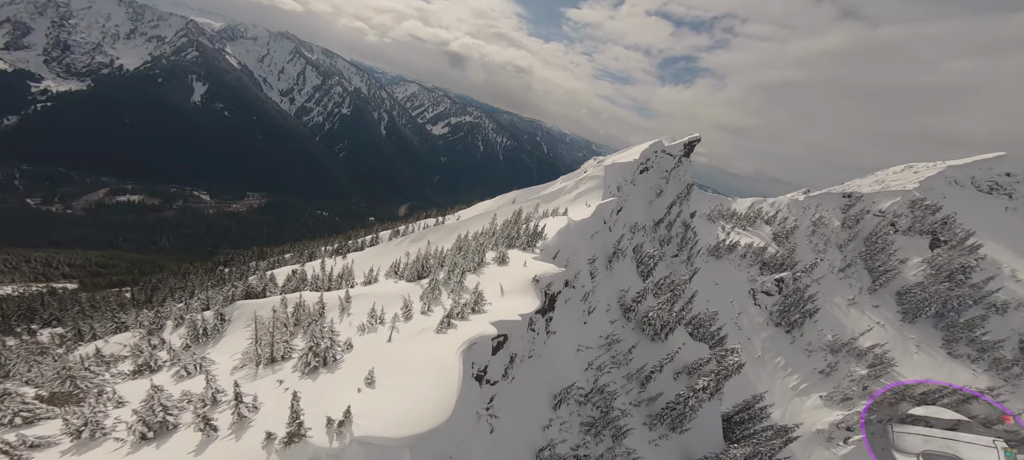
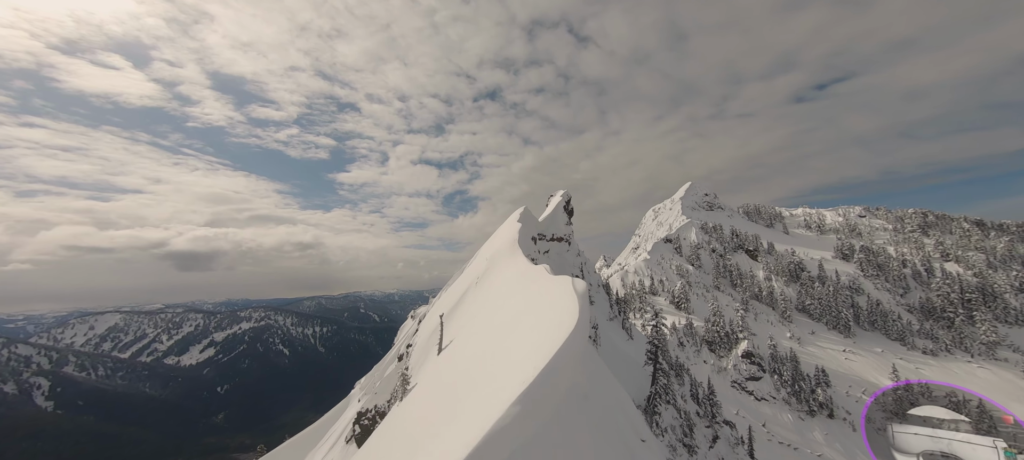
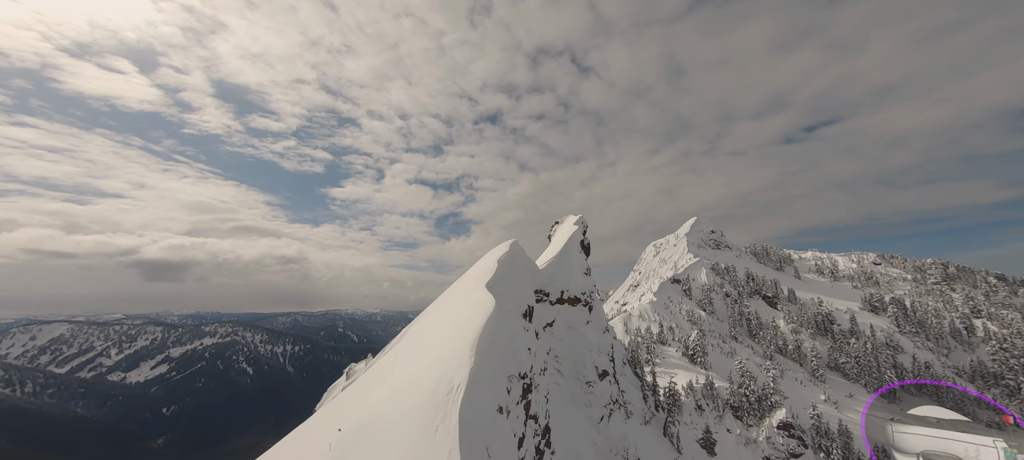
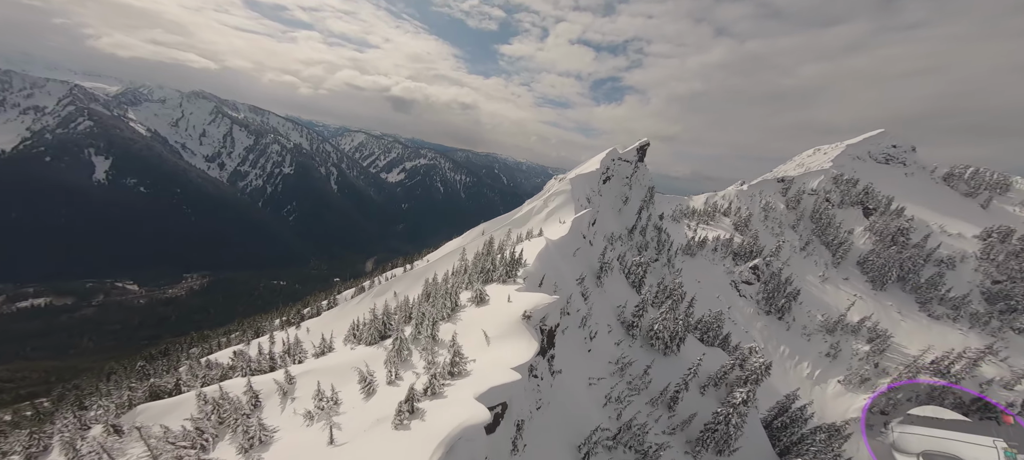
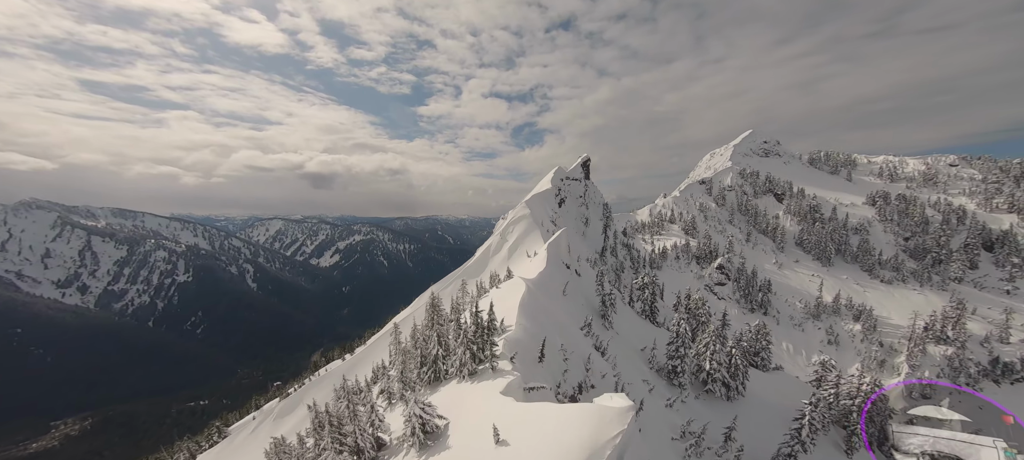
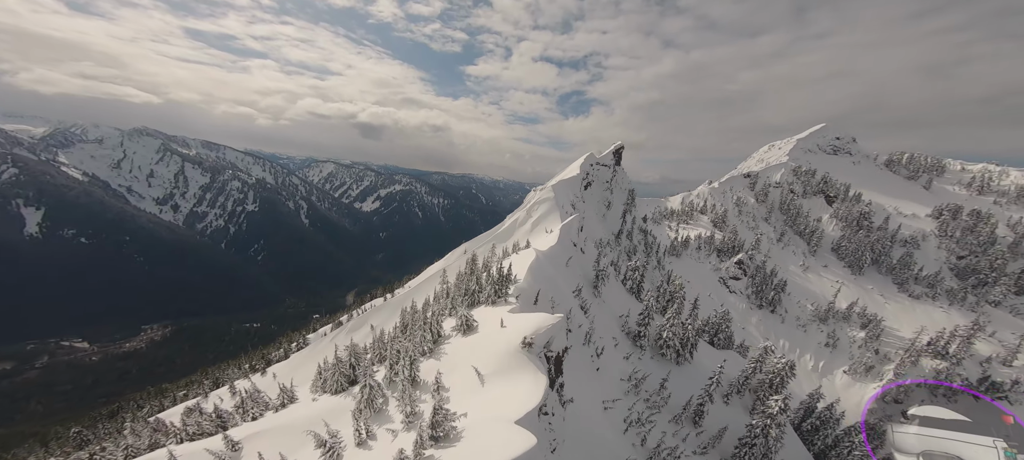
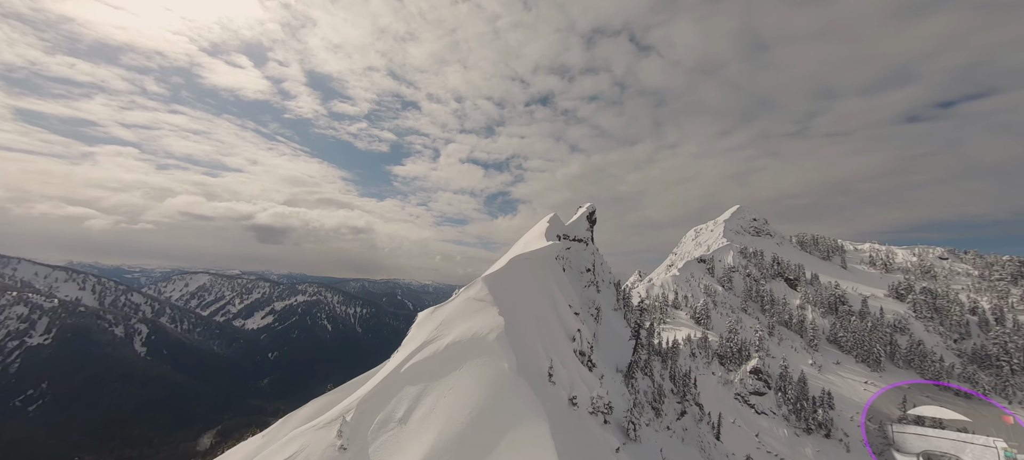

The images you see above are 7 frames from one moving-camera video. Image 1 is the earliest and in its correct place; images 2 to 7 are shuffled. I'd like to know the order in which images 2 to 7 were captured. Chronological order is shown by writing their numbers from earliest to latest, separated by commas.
4, 6, 5, 7, 2, 3
